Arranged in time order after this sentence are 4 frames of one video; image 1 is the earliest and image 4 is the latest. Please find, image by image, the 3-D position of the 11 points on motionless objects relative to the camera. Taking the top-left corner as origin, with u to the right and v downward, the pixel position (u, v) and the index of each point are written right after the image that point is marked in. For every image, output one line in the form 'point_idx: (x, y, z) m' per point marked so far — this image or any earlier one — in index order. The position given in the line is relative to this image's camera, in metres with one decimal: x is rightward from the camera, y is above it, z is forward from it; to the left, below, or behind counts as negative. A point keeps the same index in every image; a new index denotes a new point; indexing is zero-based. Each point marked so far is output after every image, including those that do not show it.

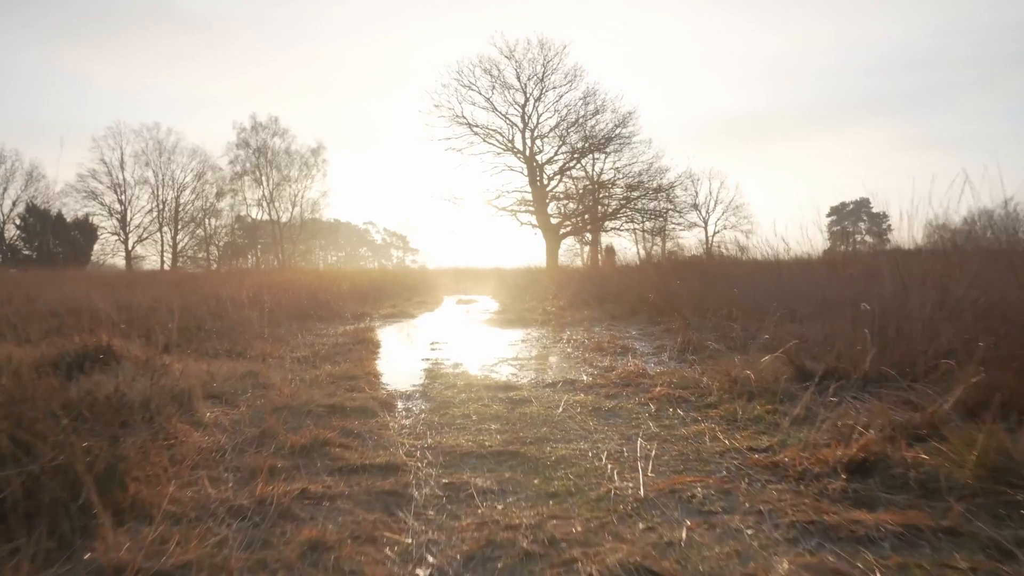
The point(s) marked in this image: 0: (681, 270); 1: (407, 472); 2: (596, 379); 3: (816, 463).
0: (+5.2, +0.6, +18.4) m
1: (-0.6, -1.1, +3.6) m
2: (+1.0, -1.1, +6.9) m
3: (+1.8, -1.0, +3.5) m
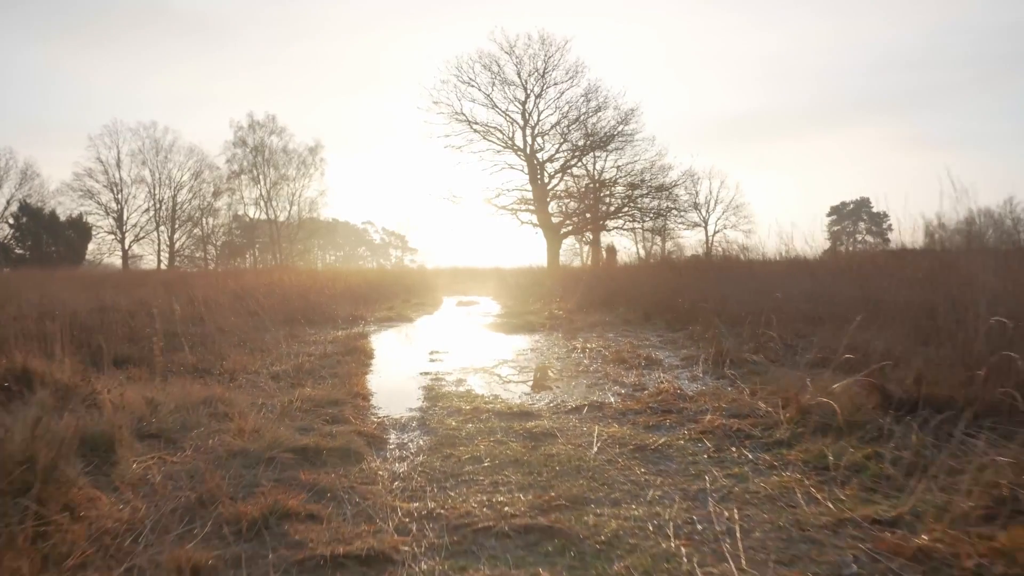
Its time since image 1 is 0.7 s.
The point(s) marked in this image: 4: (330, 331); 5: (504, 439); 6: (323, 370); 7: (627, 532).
0: (+5.3, +0.5, +17.3) m
1: (-0.5, -1.1, +2.5) m
2: (+1.1, -1.1, +5.8) m
3: (+1.9, -1.1, +2.4) m
4: (-4.0, -1.0, +13.3) m
5: (-0.1, -1.1, +4.5) m
6: (-2.4, -1.0, +7.6) m
7: (+0.6, -1.2, +2.9) m
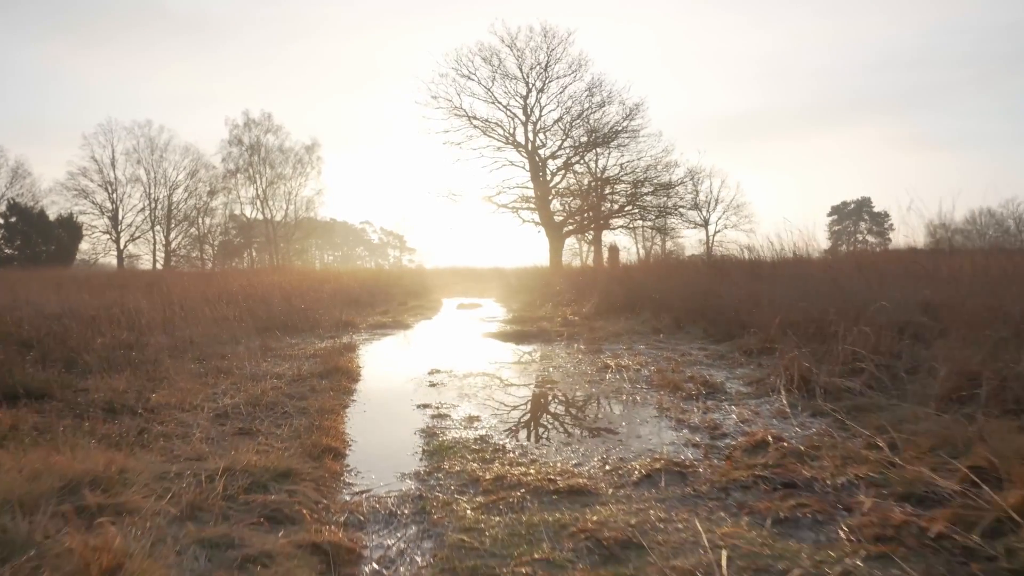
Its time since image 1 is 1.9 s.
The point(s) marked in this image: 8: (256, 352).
0: (+5.5, +0.5, +15.5) m
1: (-0.2, -1.2, +0.7) m
2: (+1.4, -1.2, +4.0) m
3: (+2.2, -1.1, +0.6) m
4: (-3.8, -1.0, +11.5) m
5: (+0.2, -1.2, +2.7) m
6: (-2.1, -1.1, +5.7) m
7: (+0.8, -1.2, +1.1) m
8: (-4.1, -1.0, +9.6) m
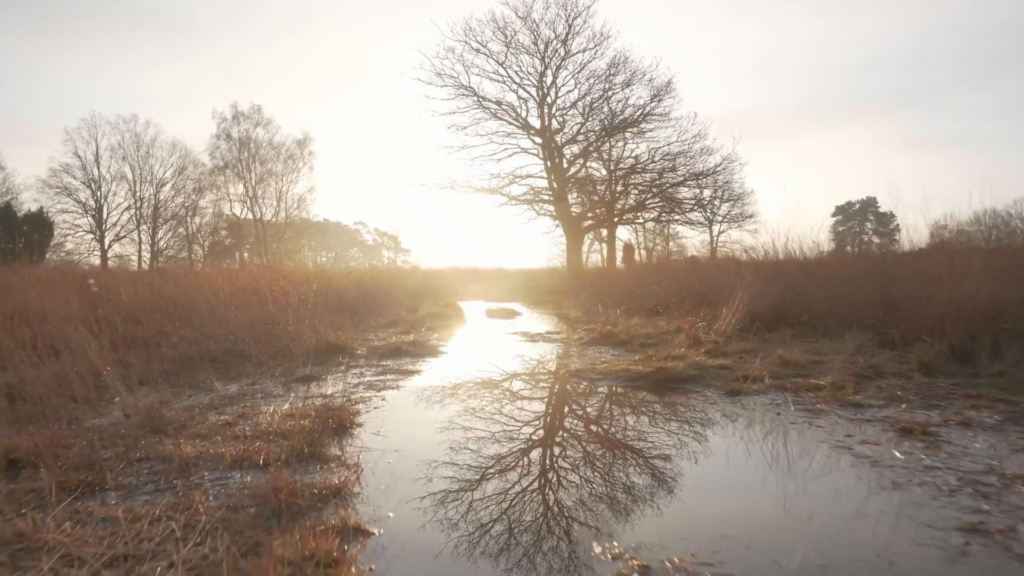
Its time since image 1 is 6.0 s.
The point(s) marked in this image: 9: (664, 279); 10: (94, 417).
0: (+7.0, +0.5, +9.7) m
1: (+1.4, -1.2, -5.1) m
2: (+2.9, -1.1, -1.8) m
3: (+3.8, -1.1, -5.2) m
4: (-2.3, -1.0, +5.7) m
5: (+1.8, -1.2, -3.1) m
6: (-0.6, -1.1, -0.1) m
7: (+2.4, -1.2, -4.7) m
8: (-2.6, -1.0, +3.8) m
9: (+3.8, +0.2, +15.4) m
10: (-3.6, -1.0, +5.0) m
